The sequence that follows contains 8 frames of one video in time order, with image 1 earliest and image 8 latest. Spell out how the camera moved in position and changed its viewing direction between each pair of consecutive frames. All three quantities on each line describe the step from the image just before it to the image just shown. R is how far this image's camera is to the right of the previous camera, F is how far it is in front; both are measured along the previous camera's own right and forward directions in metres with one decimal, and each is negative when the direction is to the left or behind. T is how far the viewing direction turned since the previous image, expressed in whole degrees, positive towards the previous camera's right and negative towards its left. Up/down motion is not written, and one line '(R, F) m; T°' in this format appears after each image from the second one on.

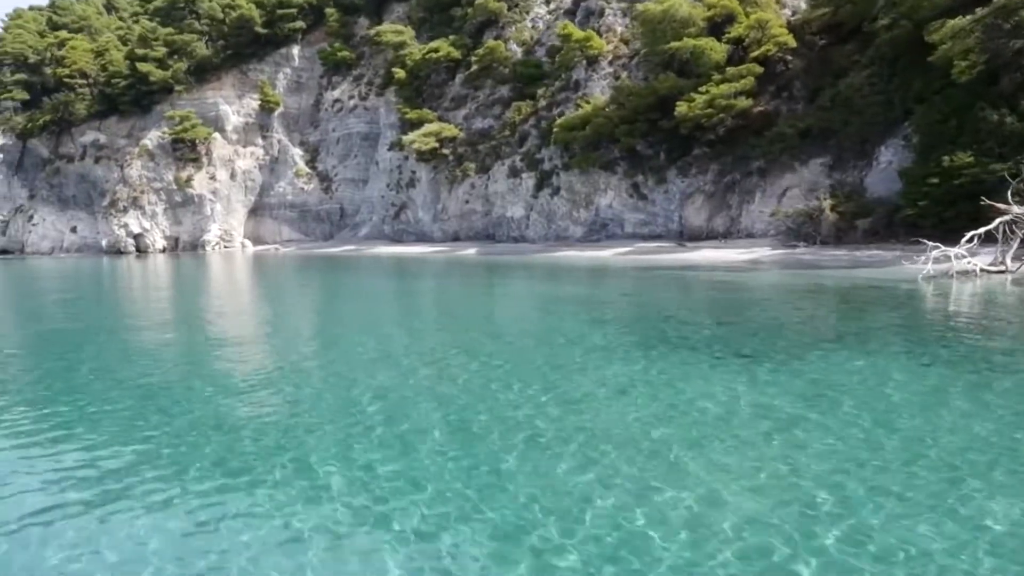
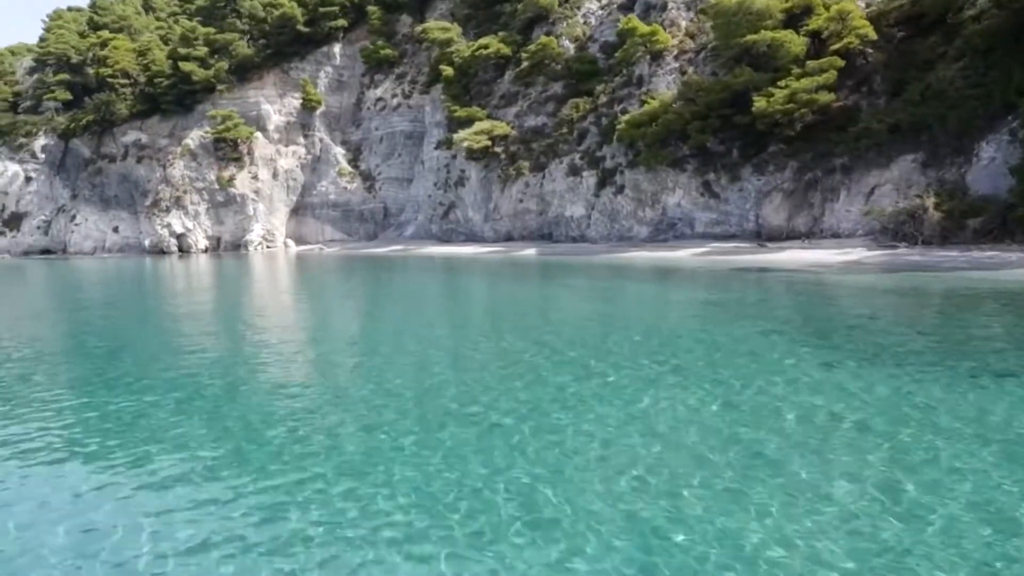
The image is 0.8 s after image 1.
(-2.0, +0.9) m; -1°
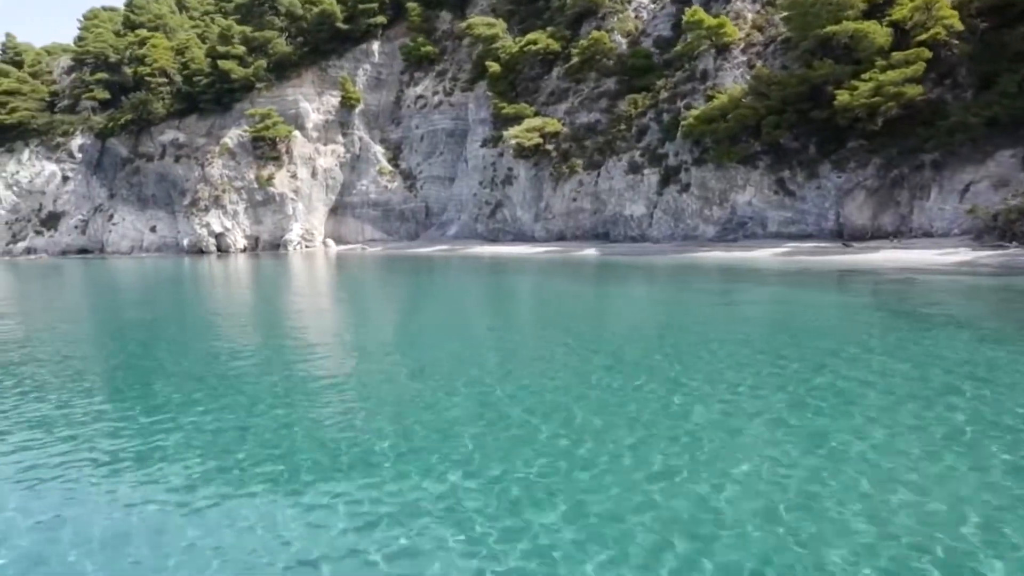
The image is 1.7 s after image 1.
(-2.1, +1.0) m; -1°
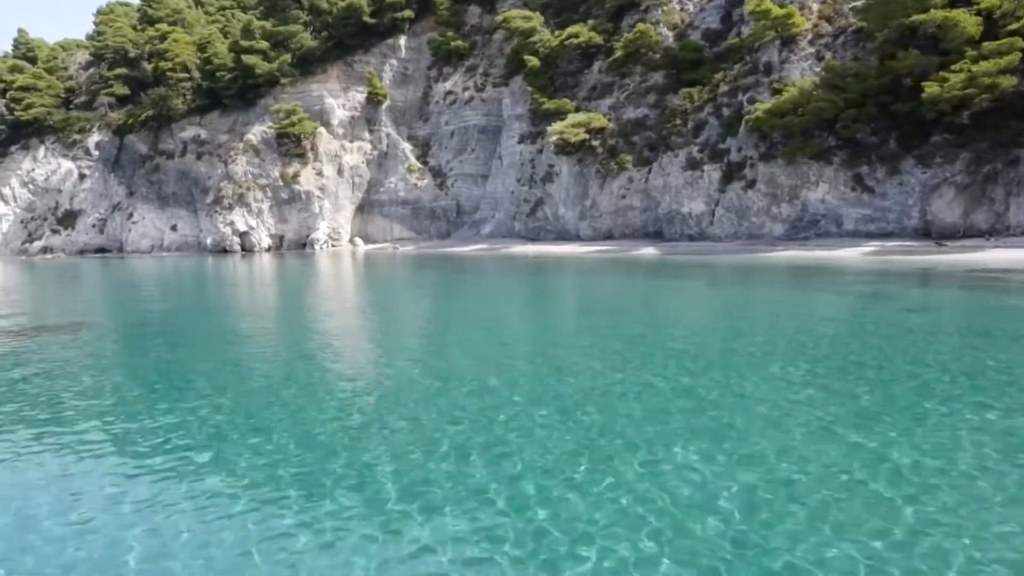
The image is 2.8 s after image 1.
(-2.7, +1.3) m; 0°
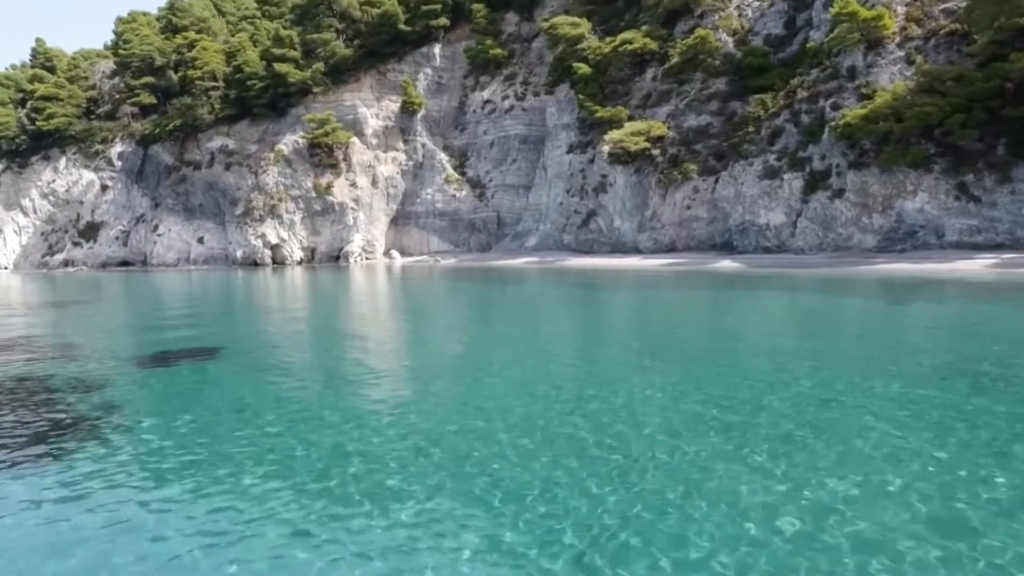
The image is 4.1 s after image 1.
(-3.3, +1.8) m; 0°
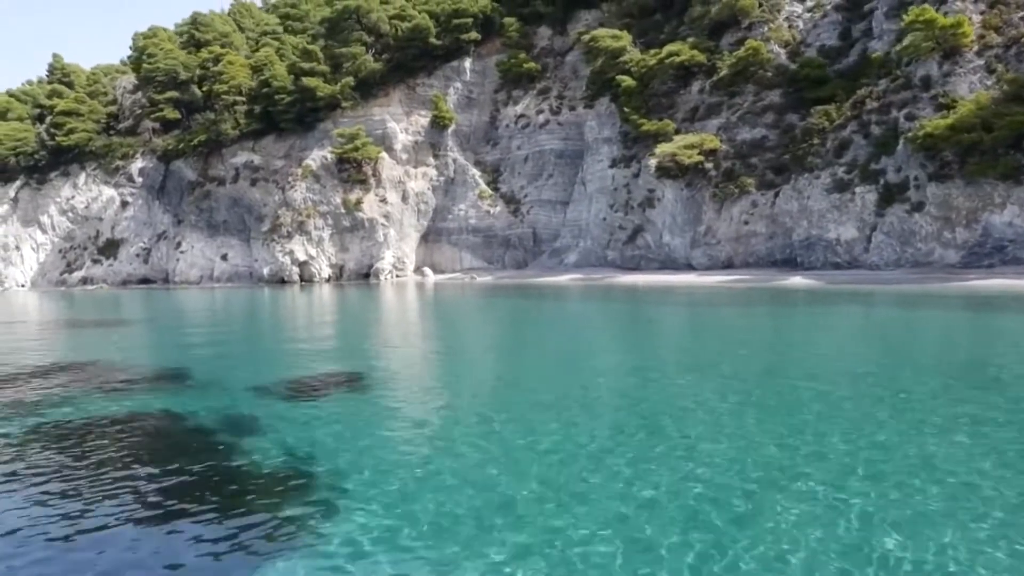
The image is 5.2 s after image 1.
(-2.7, +1.4) m; 0°
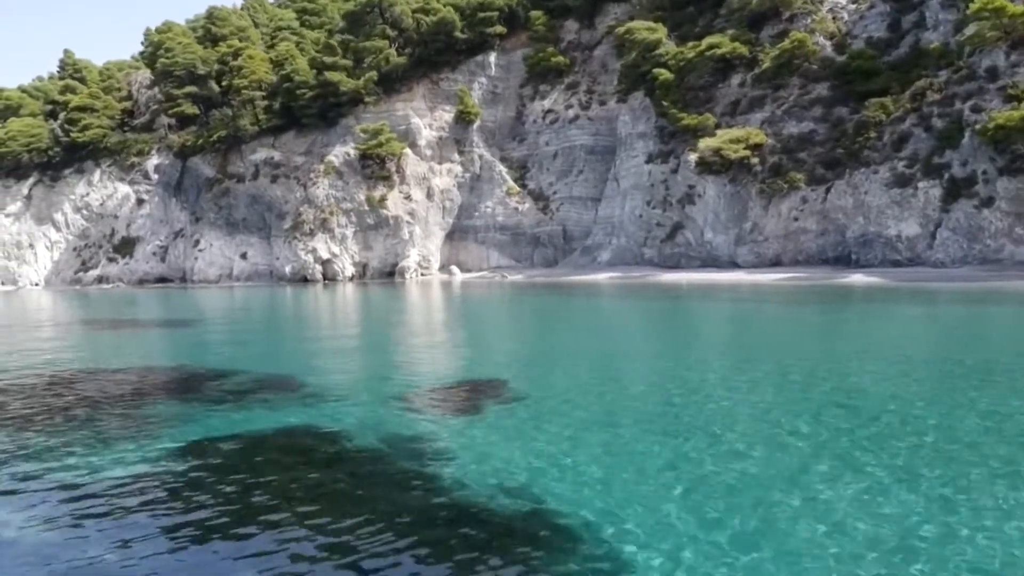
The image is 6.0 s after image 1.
(-2.1, +1.2) m; 0°
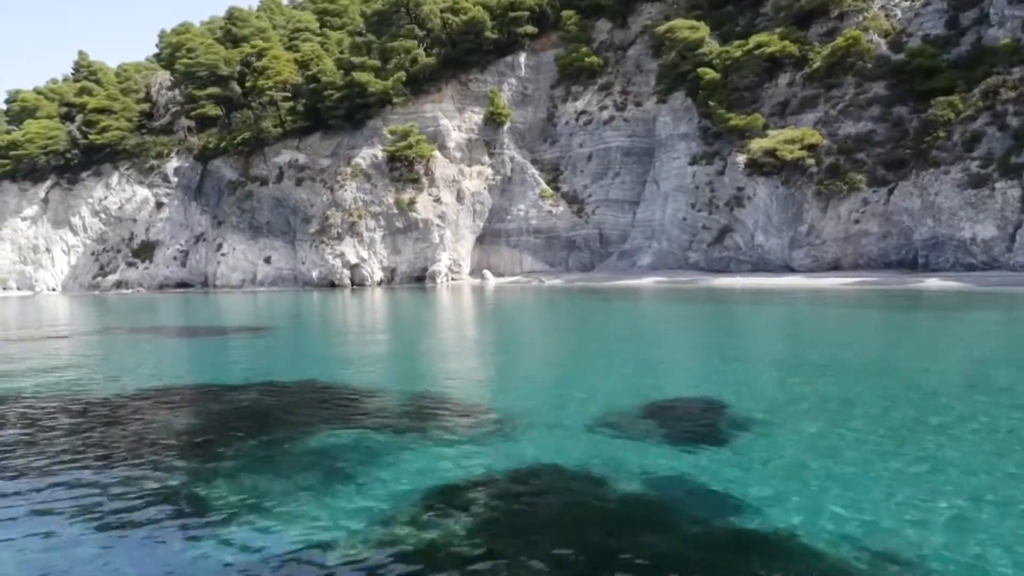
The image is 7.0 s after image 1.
(-2.5, +1.3) m; 0°
